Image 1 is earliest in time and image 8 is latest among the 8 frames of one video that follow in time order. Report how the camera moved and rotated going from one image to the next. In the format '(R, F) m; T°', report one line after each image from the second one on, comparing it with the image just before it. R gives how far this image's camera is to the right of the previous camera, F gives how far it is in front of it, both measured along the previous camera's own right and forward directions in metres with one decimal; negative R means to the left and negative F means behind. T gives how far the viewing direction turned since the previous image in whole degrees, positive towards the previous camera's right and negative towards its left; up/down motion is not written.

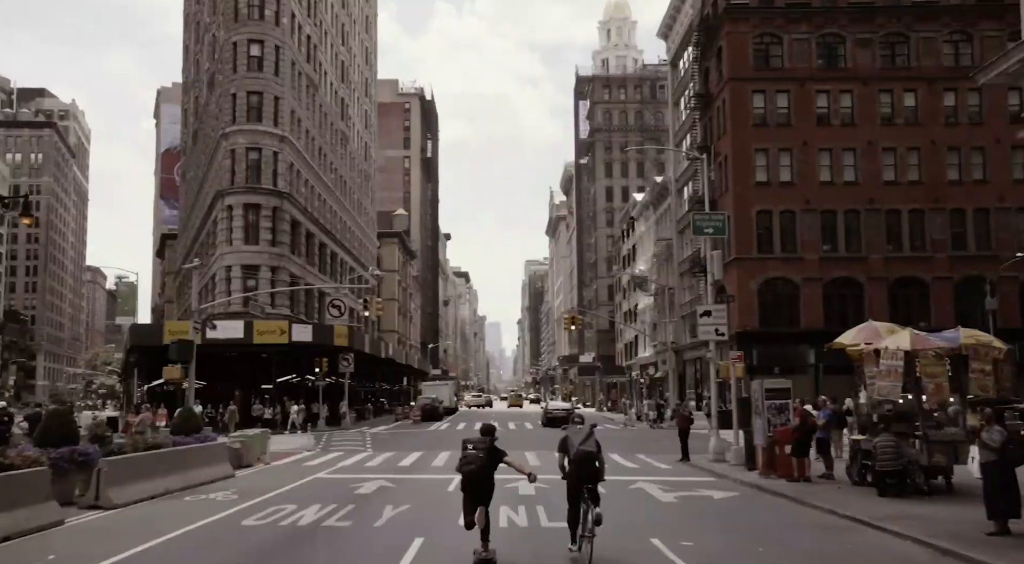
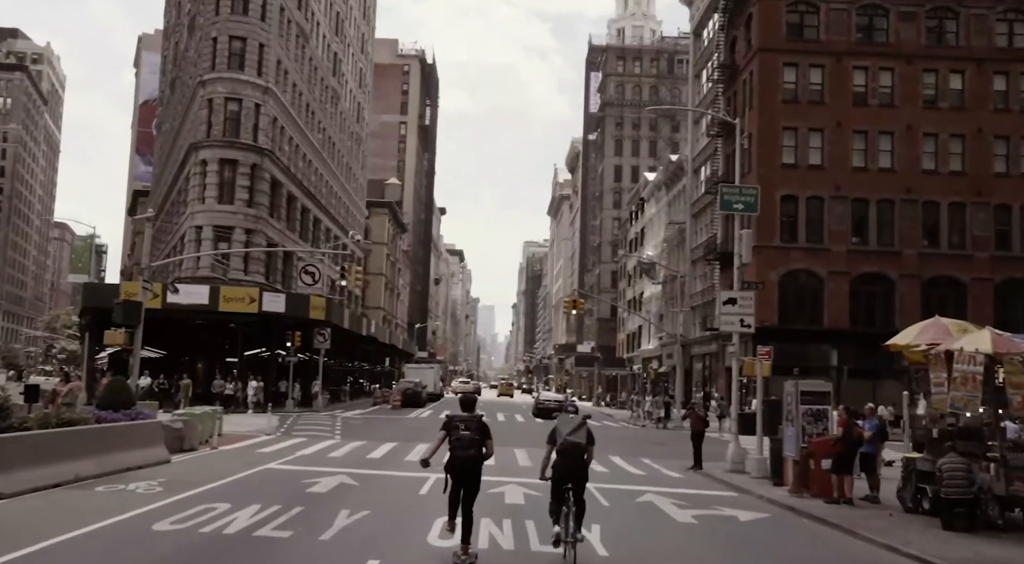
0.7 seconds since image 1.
(0.0, +5.4) m; 0°
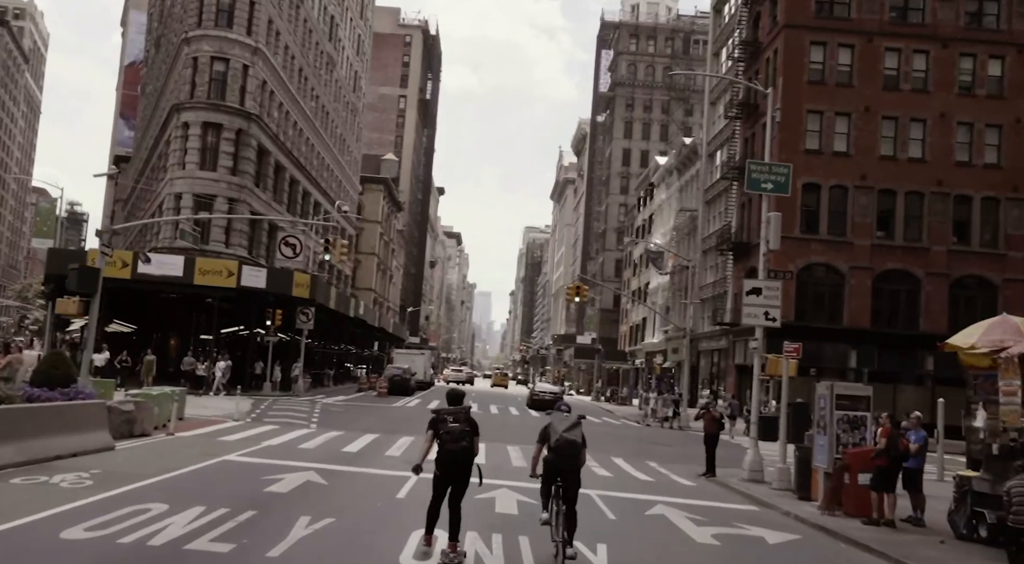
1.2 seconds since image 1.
(-0.1, +3.7) m; 0°
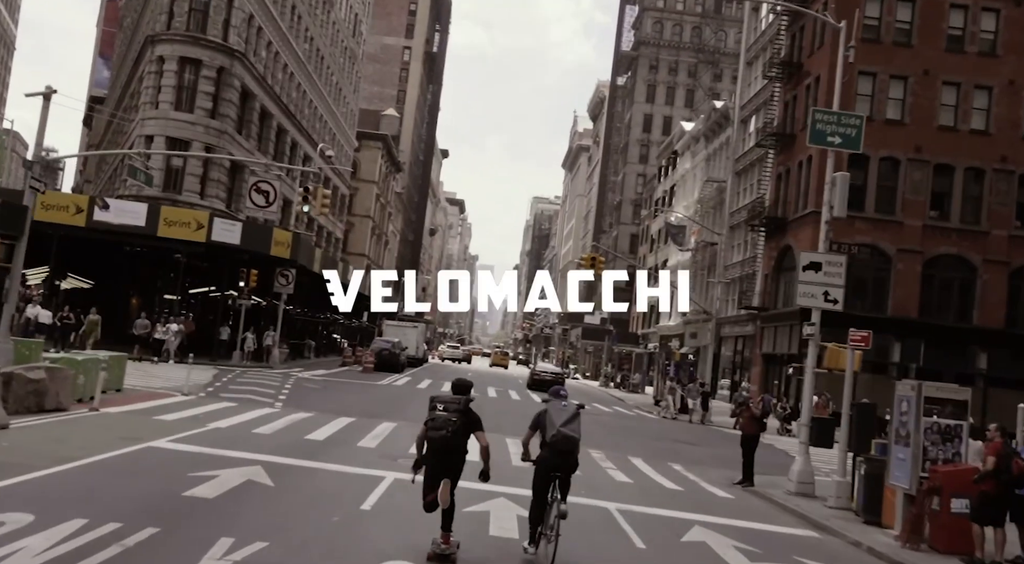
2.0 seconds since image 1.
(-0.1, +5.5) m; 0°
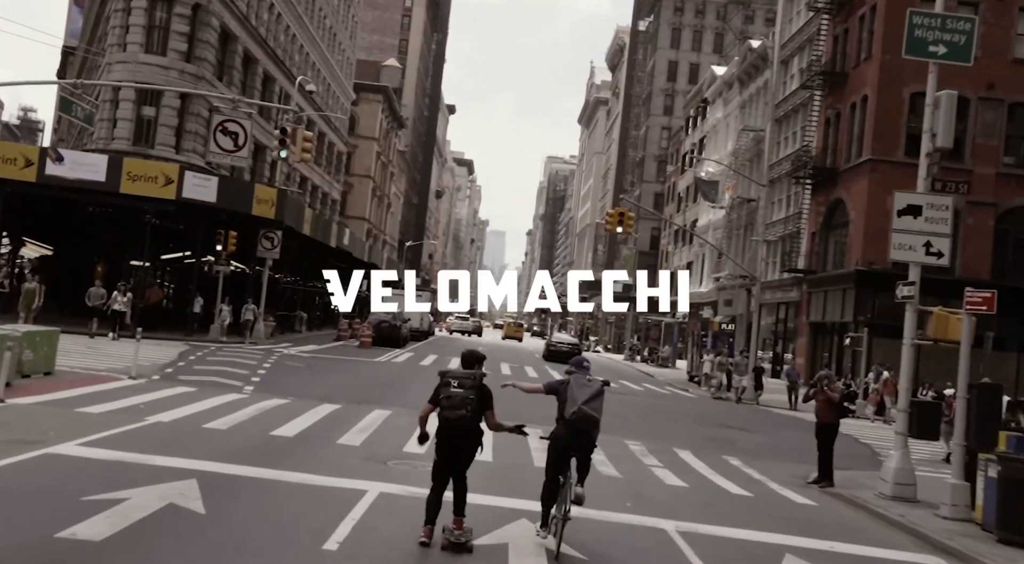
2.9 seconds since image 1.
(-0.2, +5.3) m; -1°
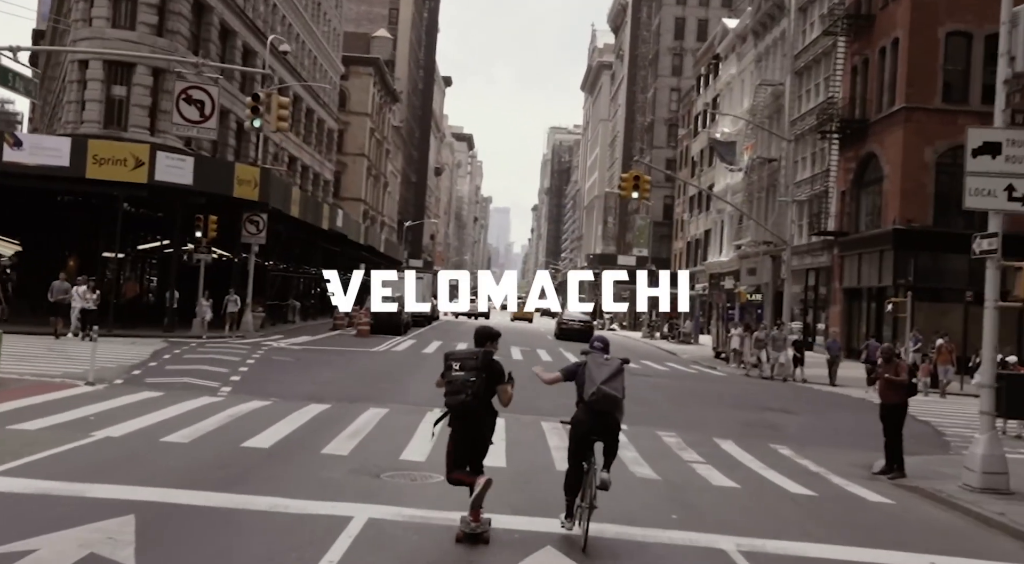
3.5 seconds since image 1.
(0.0, +3.1) m; 0°
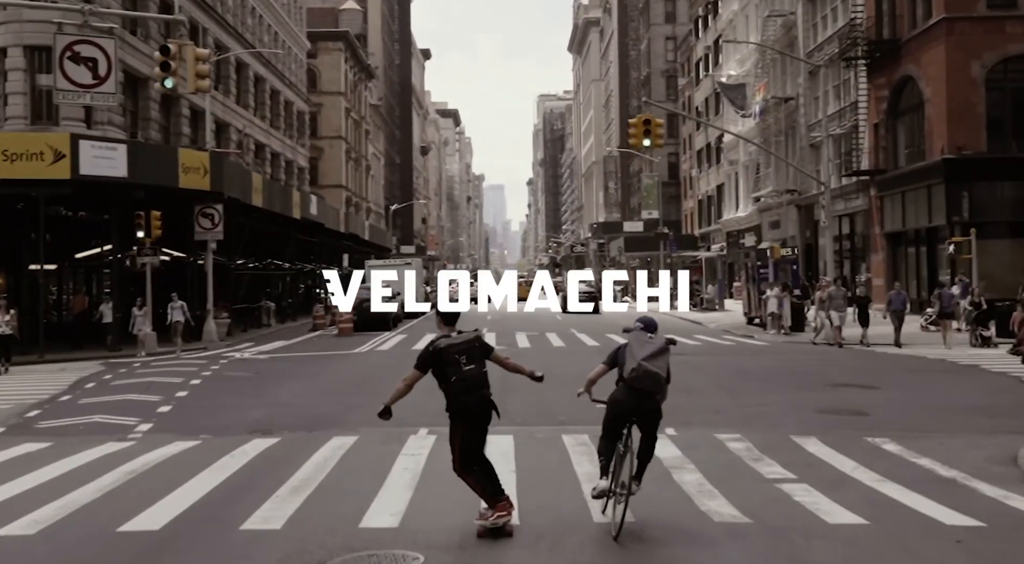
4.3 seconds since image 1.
(+0.1, +4.7) m; 0°
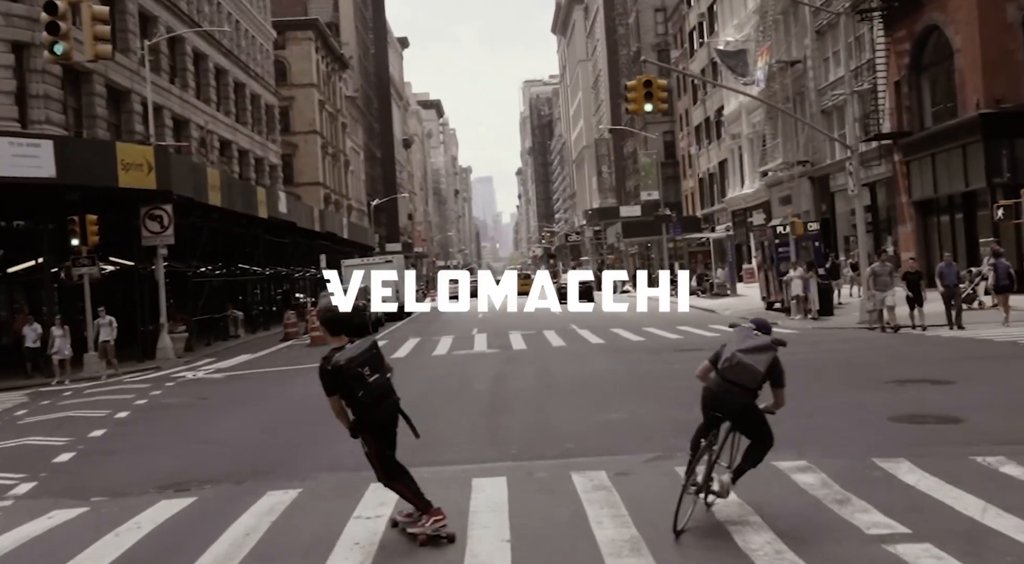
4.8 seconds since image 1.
(+0.1, +3.4) m; 0°
